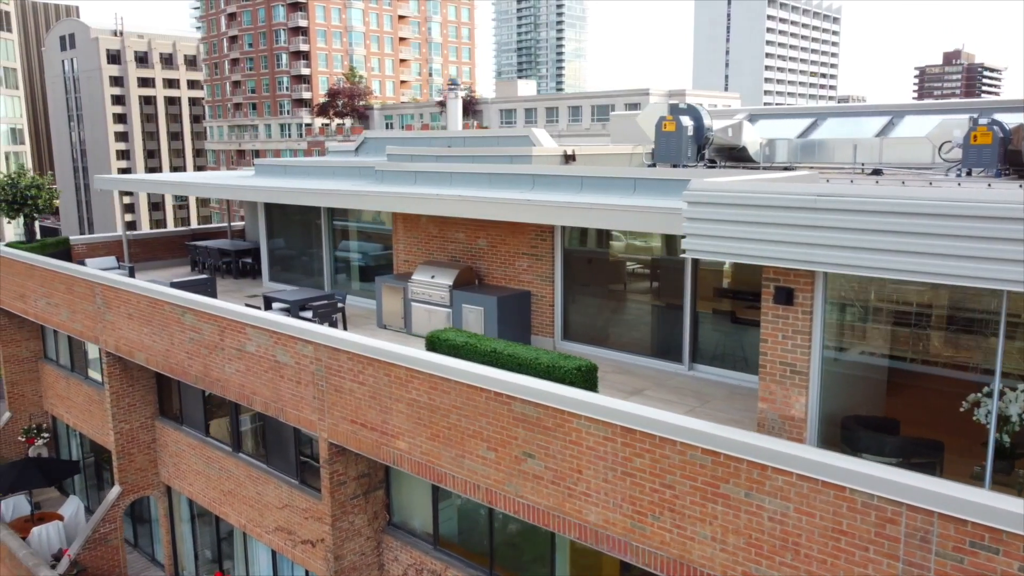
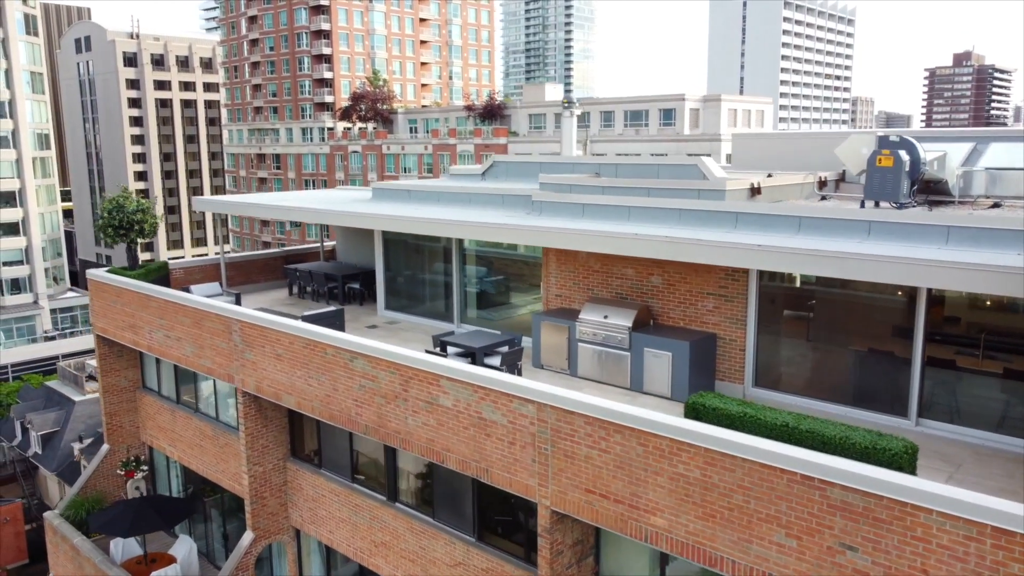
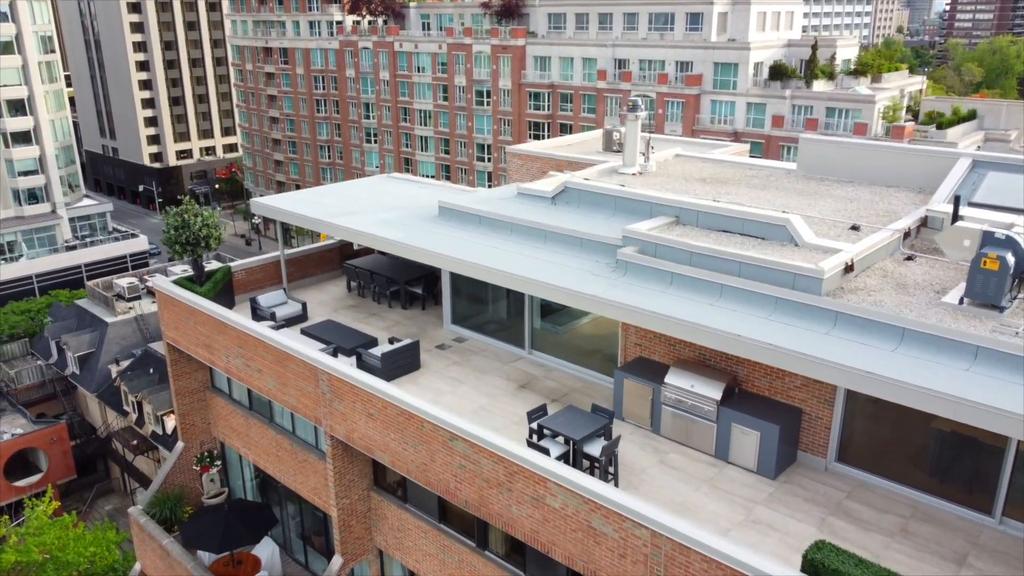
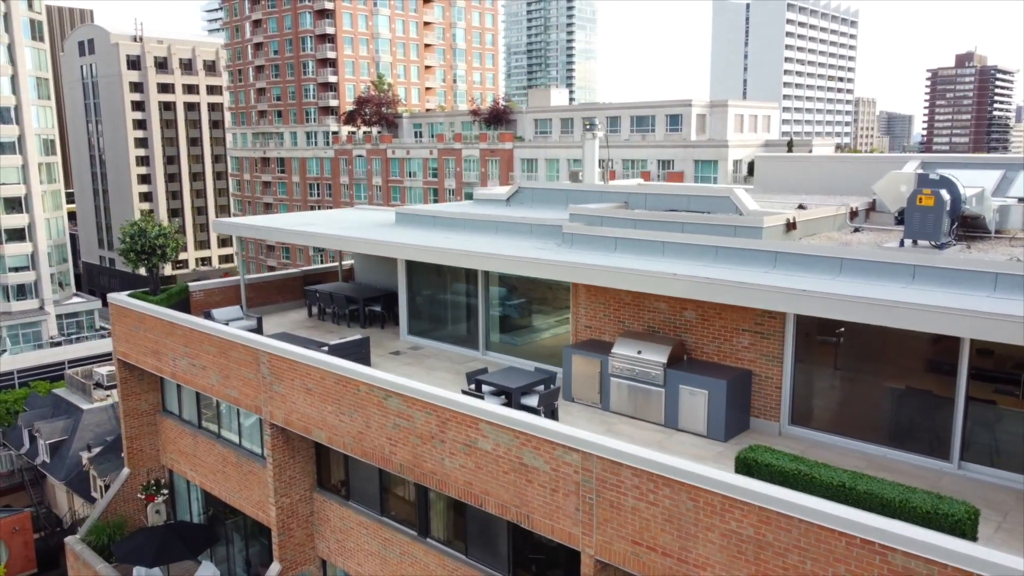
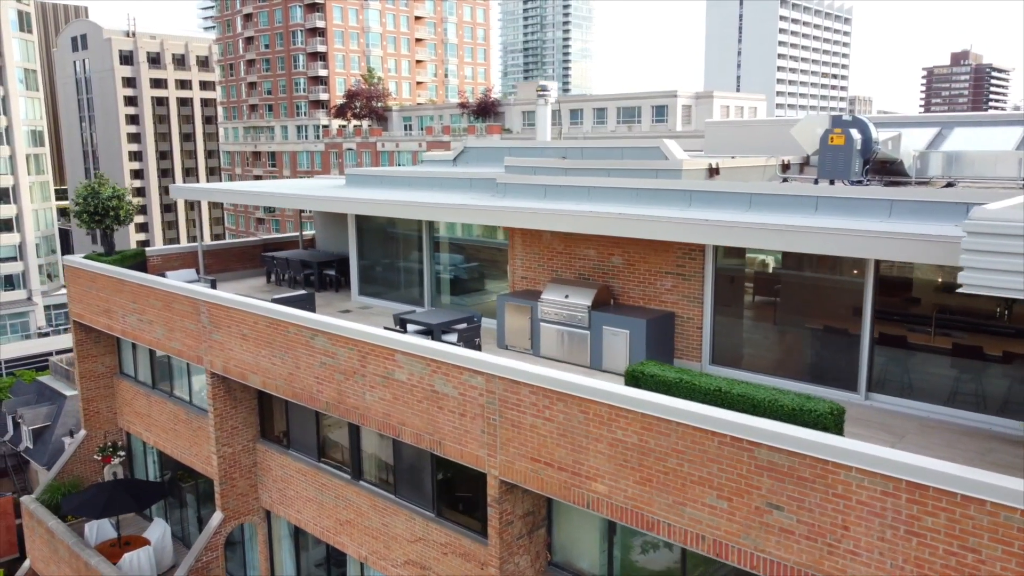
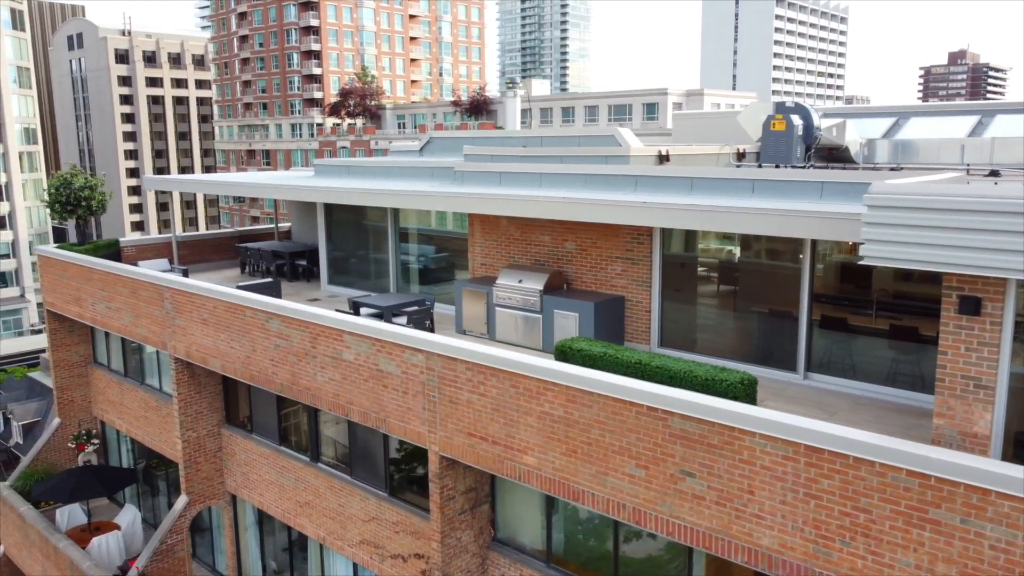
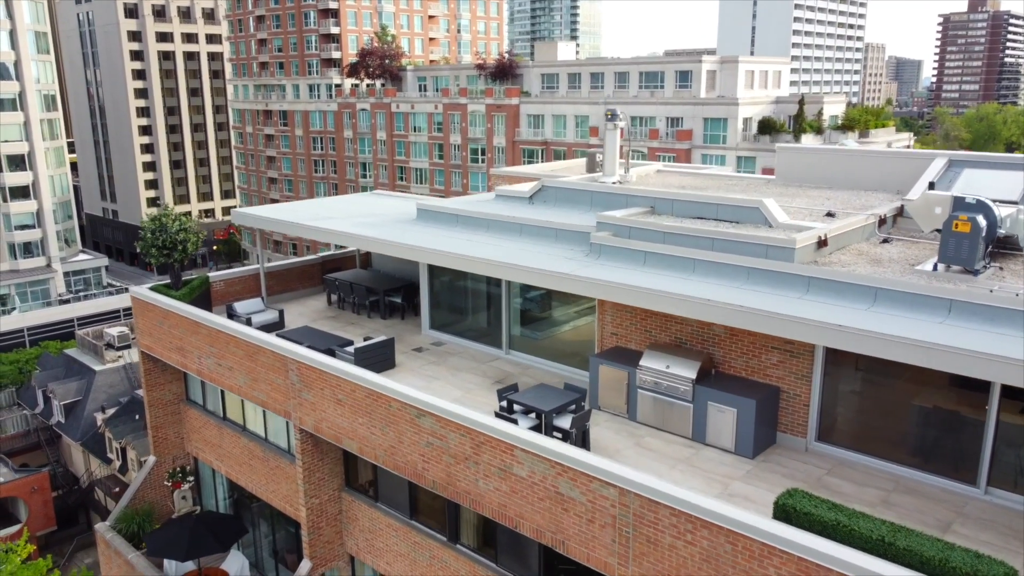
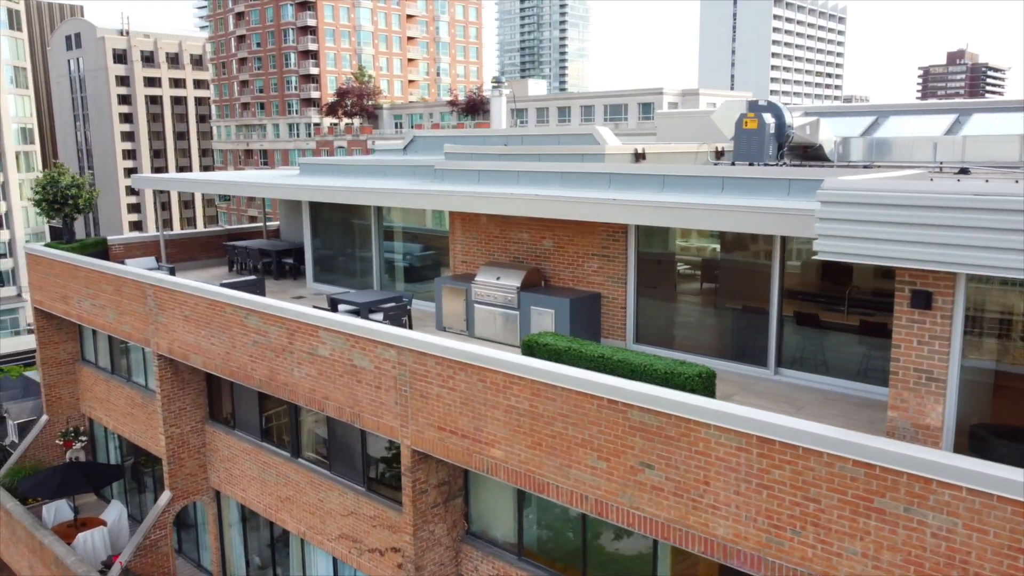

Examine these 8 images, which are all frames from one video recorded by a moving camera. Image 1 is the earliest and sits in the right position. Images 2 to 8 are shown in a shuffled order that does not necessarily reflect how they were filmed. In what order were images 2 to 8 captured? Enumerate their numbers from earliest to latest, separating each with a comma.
8, 6, 5, 2, 4, 7, 3
